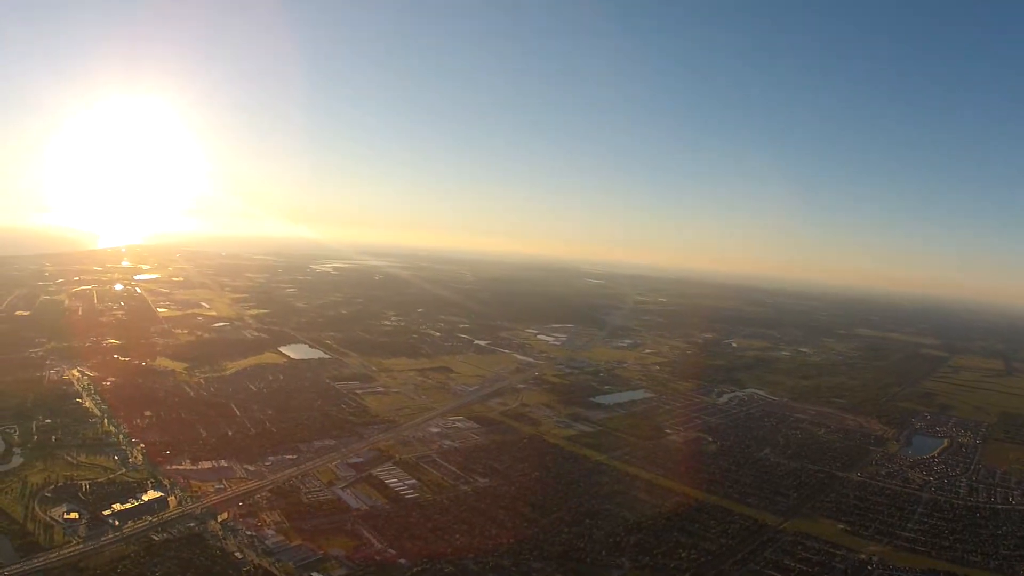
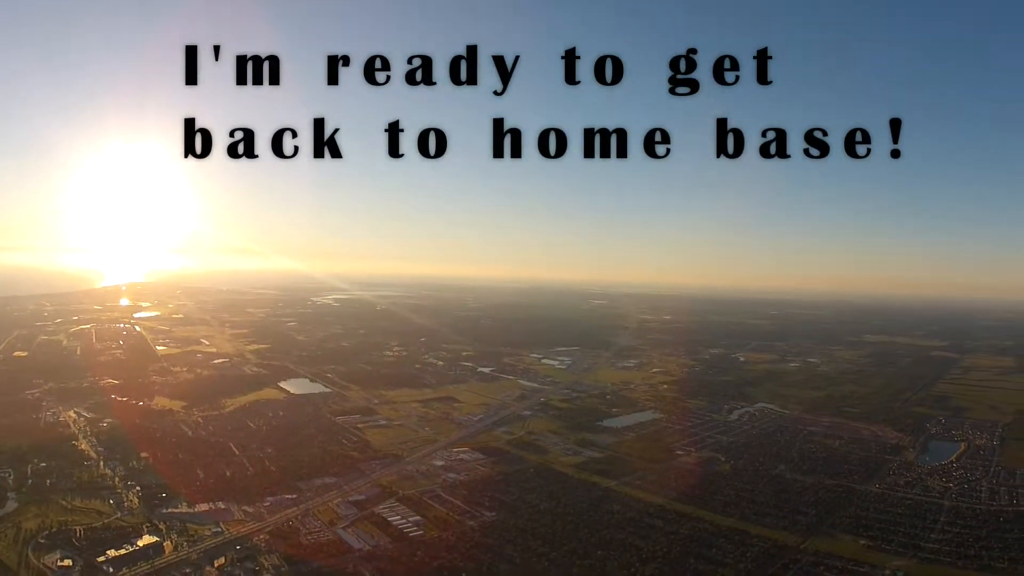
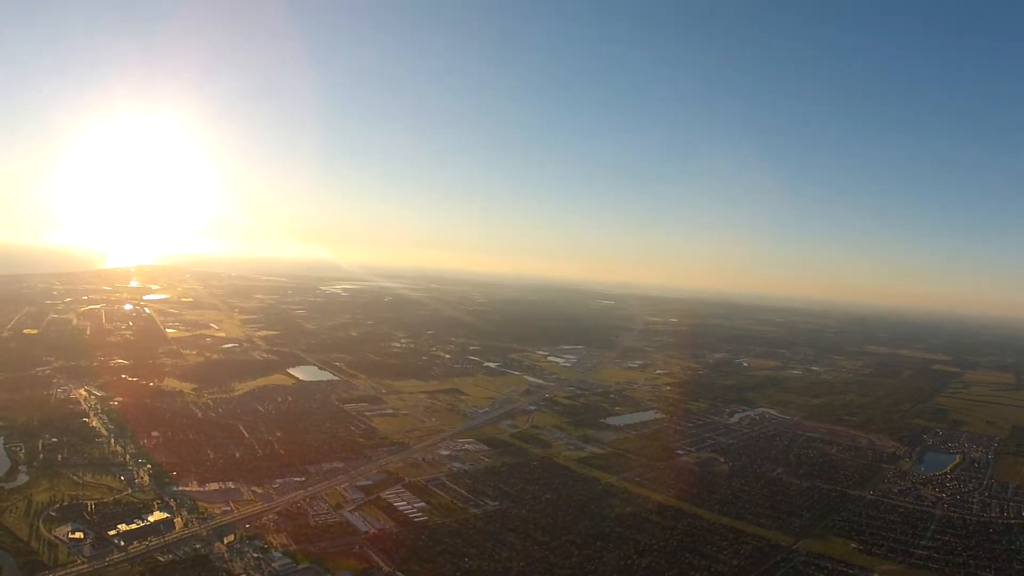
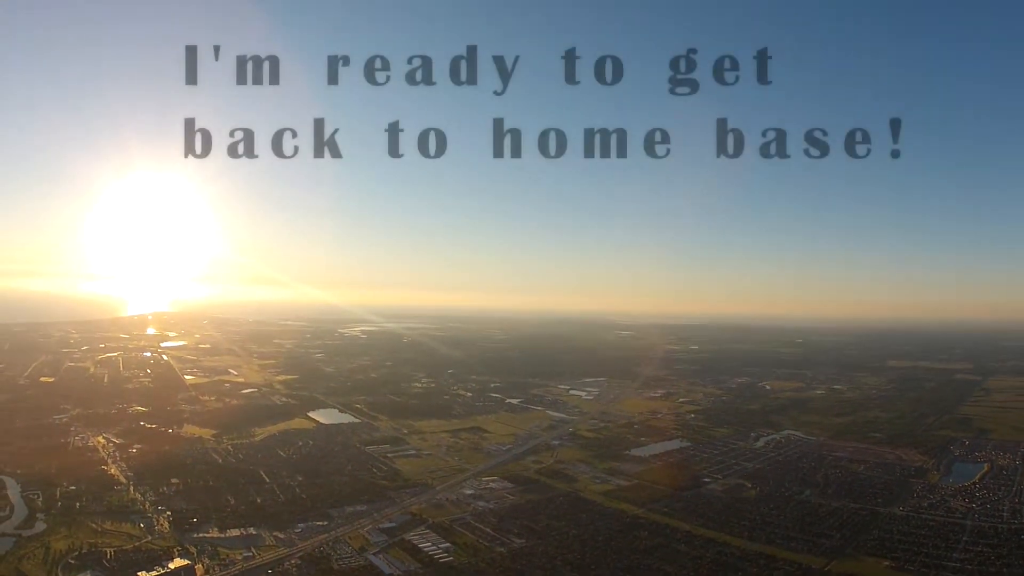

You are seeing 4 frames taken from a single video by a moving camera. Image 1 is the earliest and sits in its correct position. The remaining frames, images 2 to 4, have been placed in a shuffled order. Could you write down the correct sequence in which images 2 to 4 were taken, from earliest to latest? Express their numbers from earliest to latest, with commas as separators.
3, 4, 2
